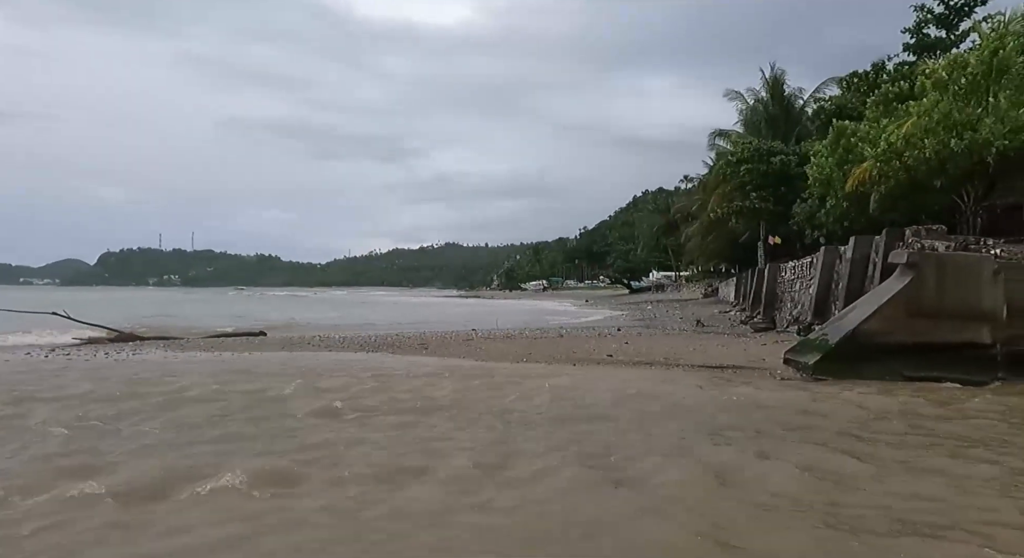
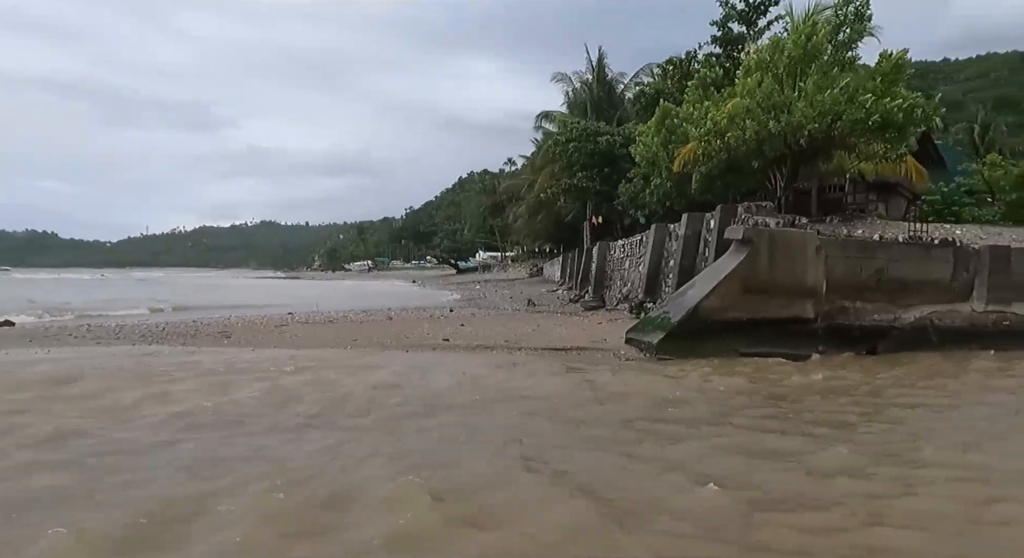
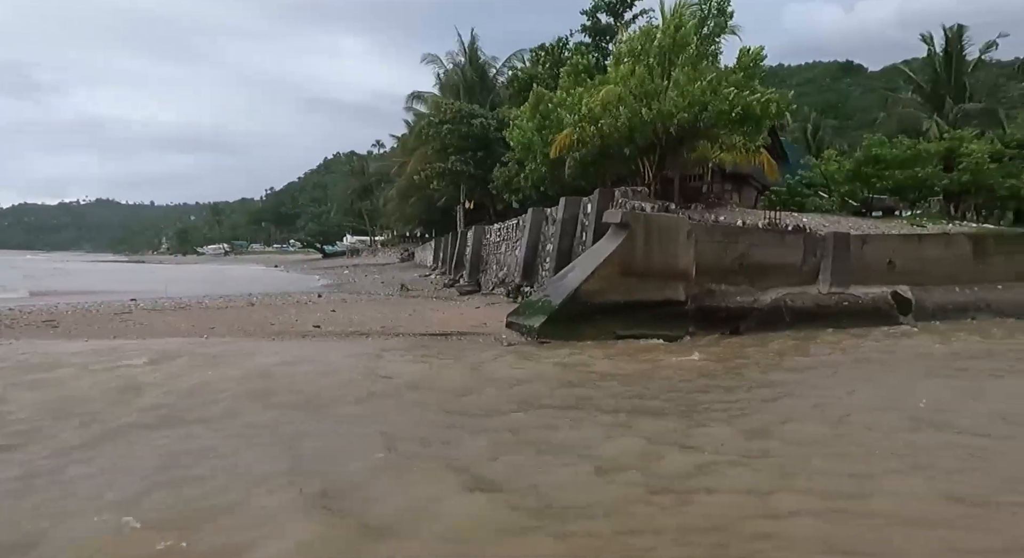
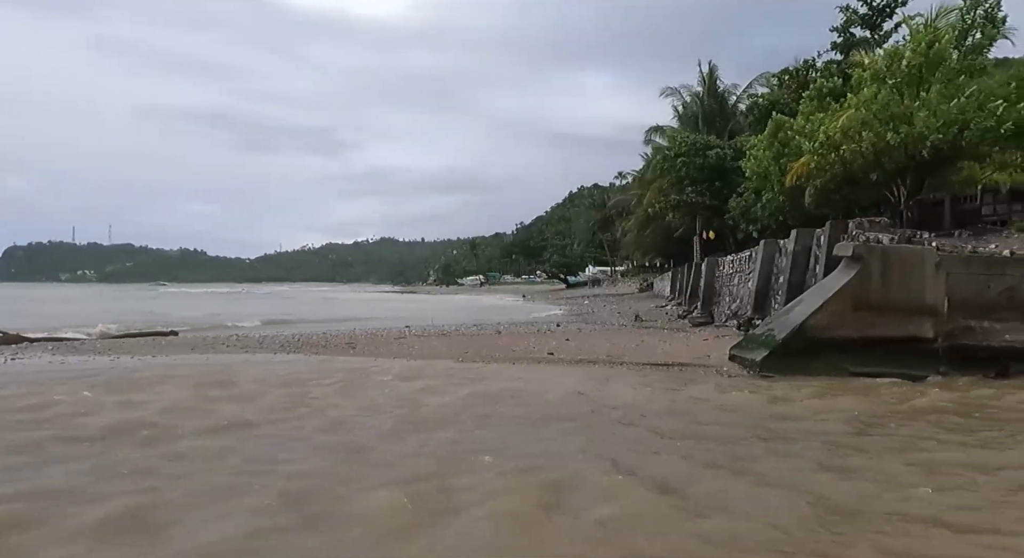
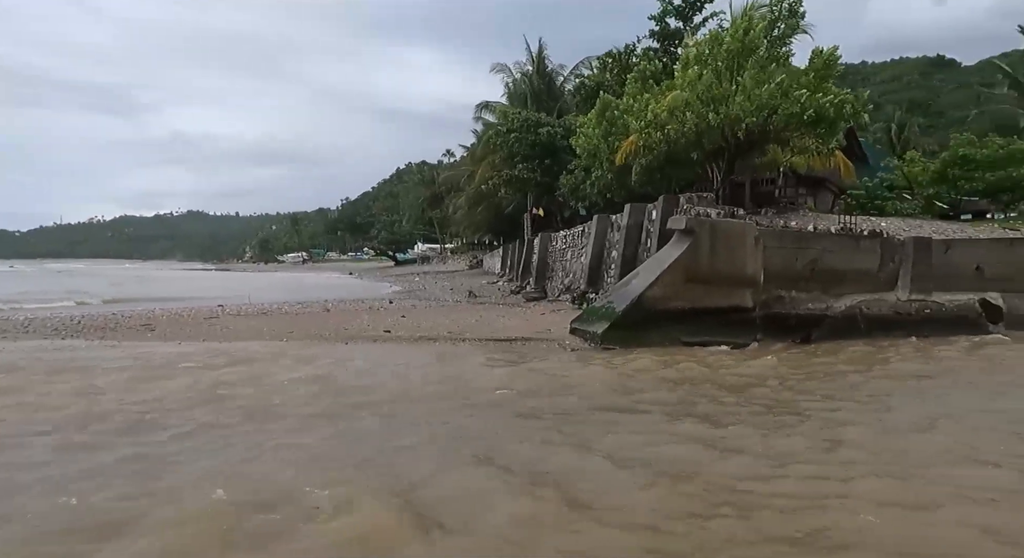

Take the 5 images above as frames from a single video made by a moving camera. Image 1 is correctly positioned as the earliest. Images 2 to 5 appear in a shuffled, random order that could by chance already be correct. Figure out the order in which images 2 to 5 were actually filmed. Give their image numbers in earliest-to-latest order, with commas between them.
4, 2, 5, 3
